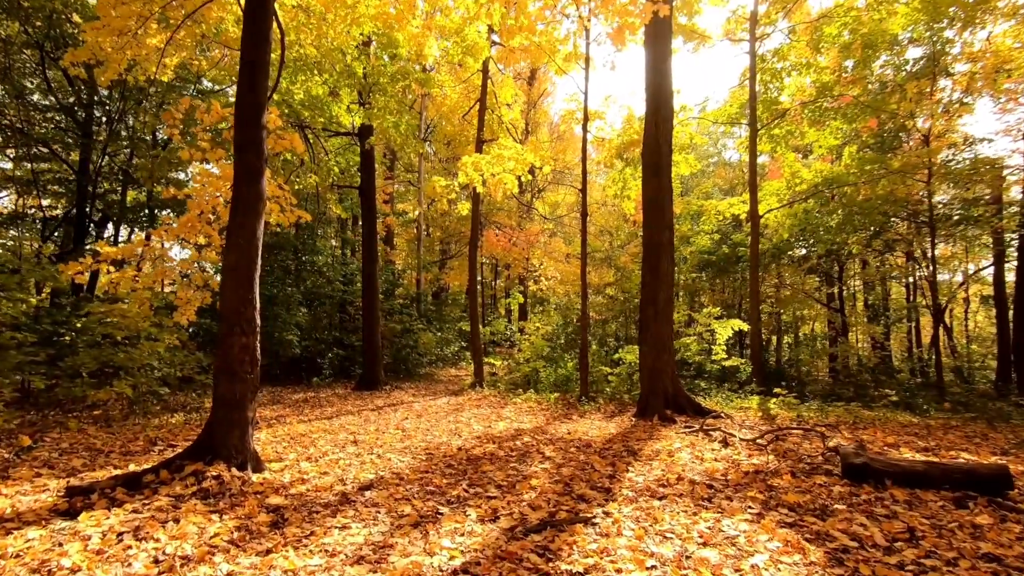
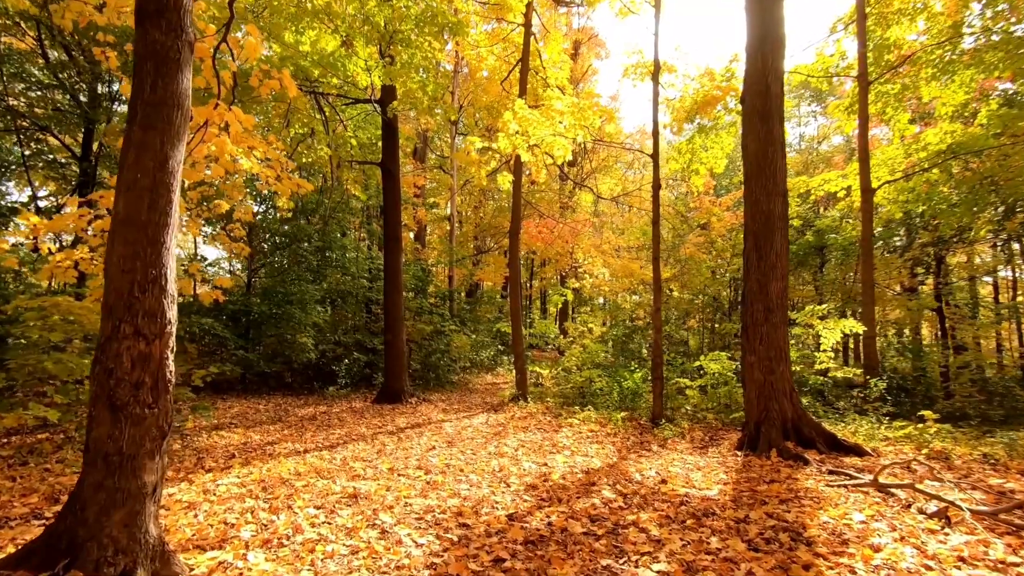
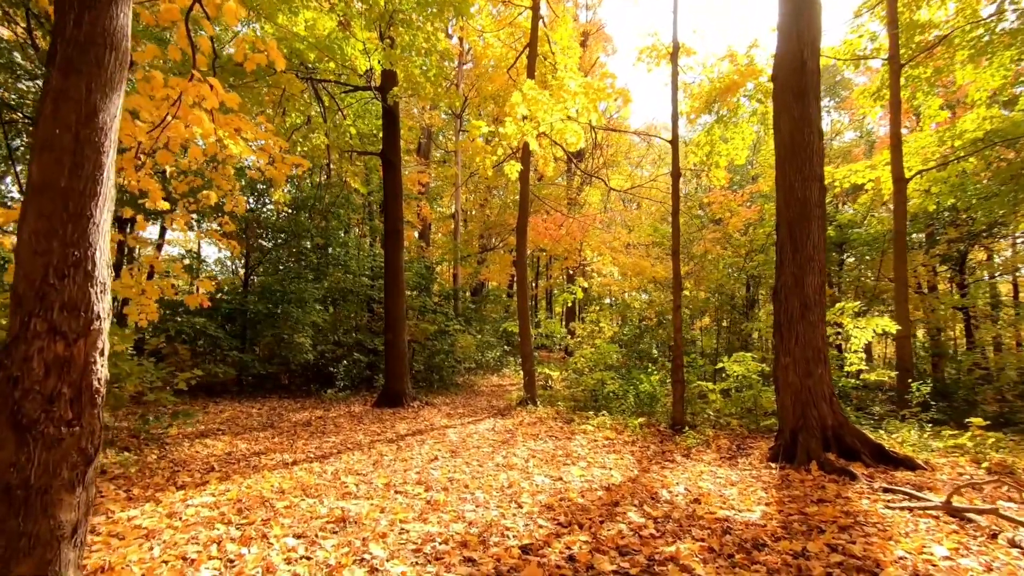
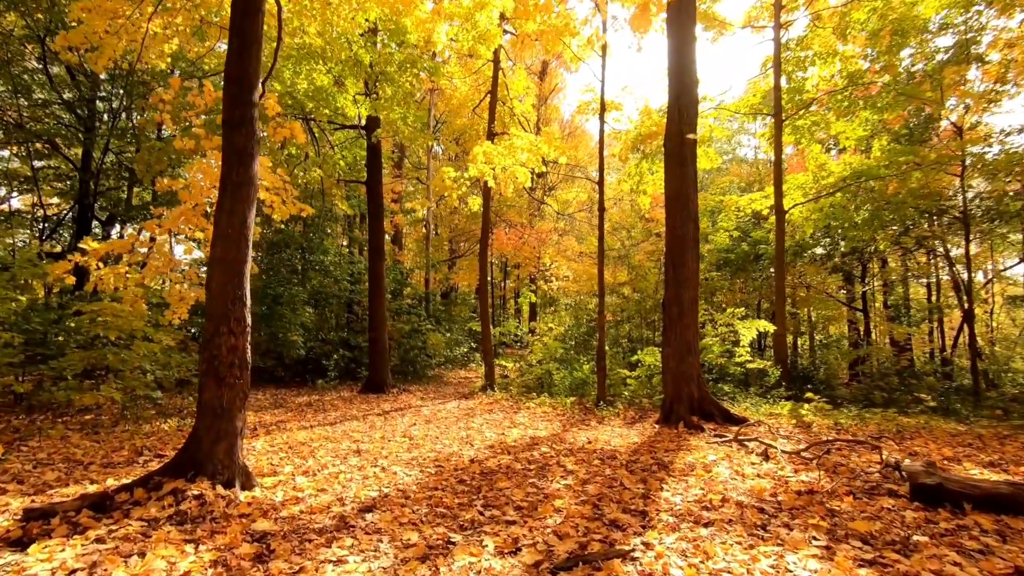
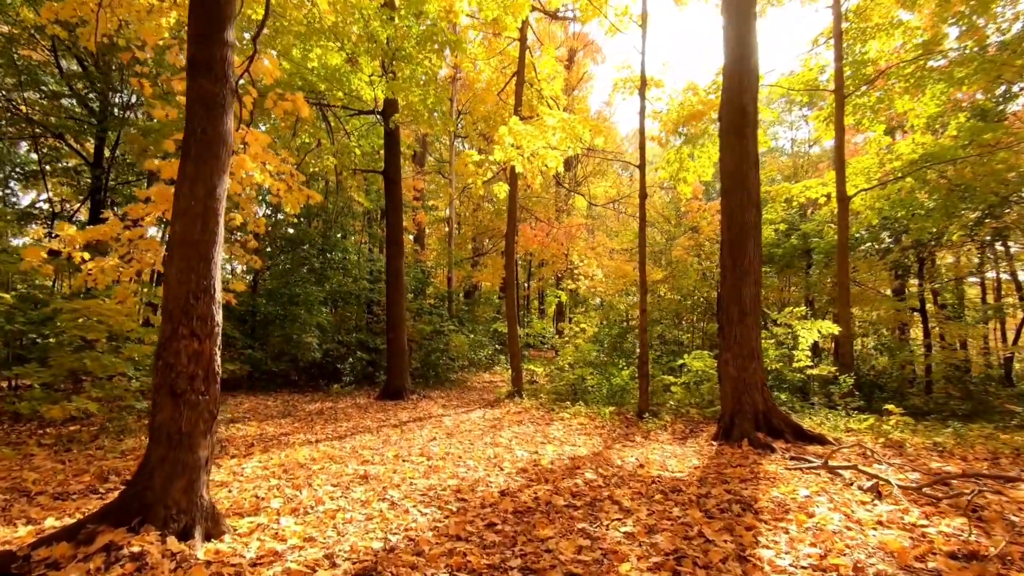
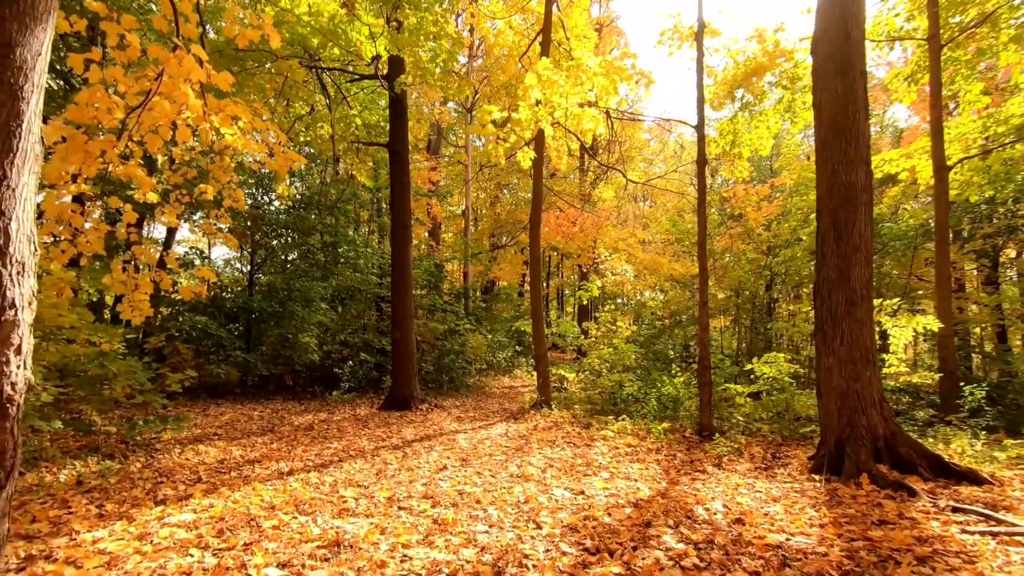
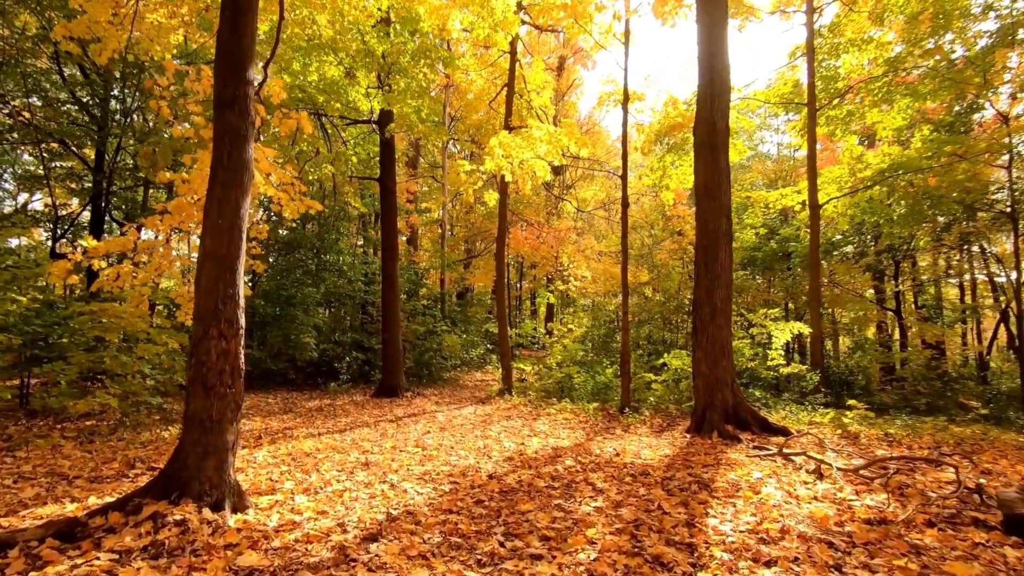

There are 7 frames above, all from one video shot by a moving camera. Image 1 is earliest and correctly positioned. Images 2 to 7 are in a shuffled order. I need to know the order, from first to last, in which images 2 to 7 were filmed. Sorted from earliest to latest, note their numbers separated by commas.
4, 7, 5, 2, 3, 6
